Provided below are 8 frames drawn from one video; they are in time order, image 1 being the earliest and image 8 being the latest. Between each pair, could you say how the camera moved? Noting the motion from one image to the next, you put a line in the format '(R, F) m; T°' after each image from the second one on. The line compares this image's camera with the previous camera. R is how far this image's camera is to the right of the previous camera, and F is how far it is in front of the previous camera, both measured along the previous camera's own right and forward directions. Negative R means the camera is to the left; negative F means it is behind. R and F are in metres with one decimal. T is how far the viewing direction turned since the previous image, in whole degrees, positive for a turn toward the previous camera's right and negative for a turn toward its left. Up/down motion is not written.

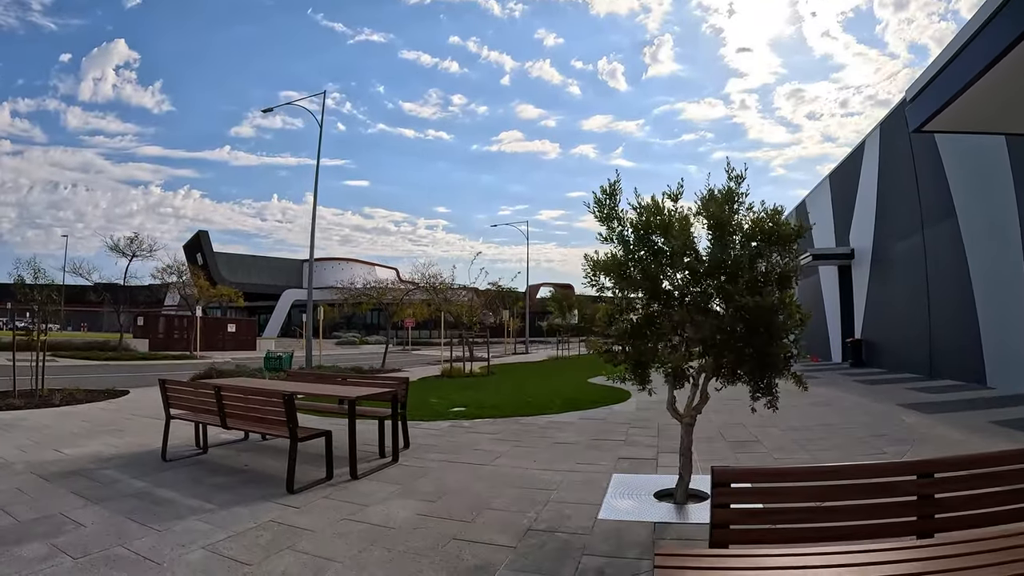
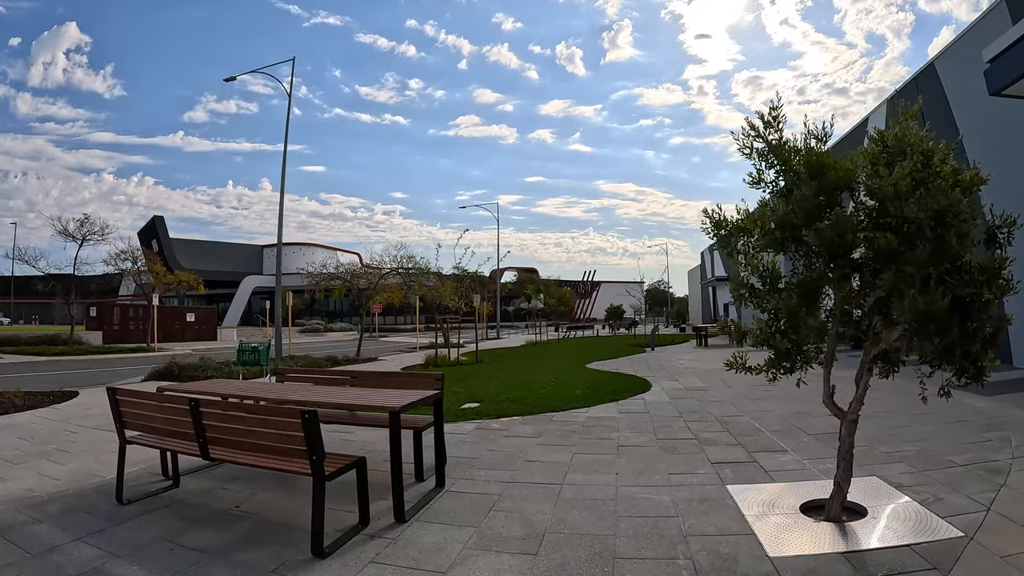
(-0.8, +1.3) m; +3°
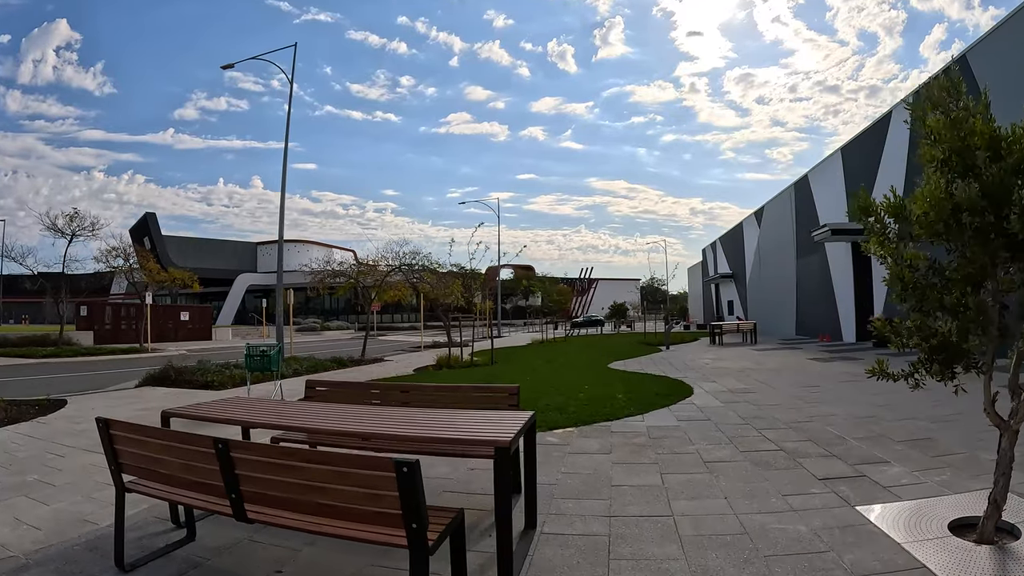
(-0.7, +0.9) m; +1°
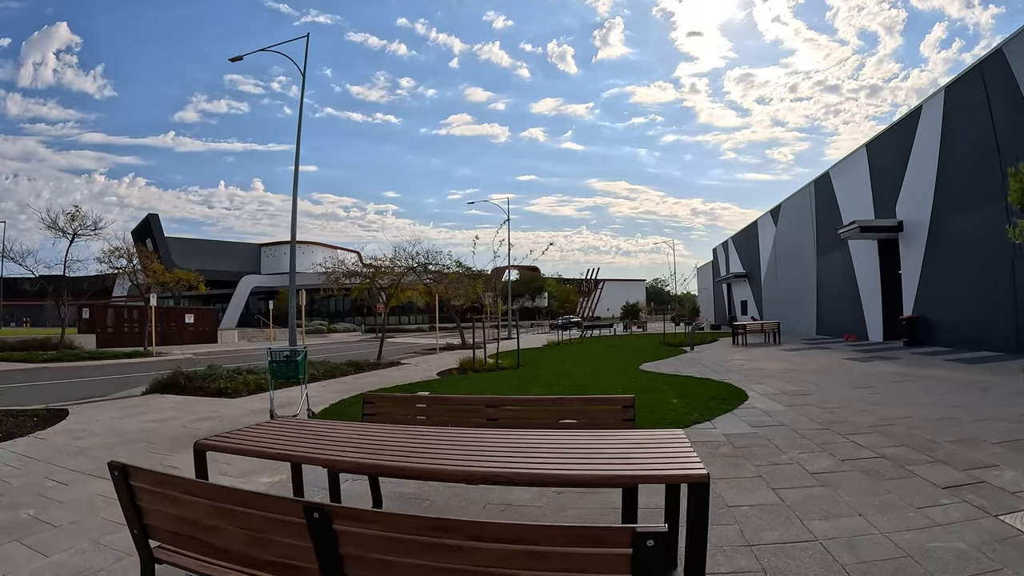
(-0.7, +0.9) m; 0°
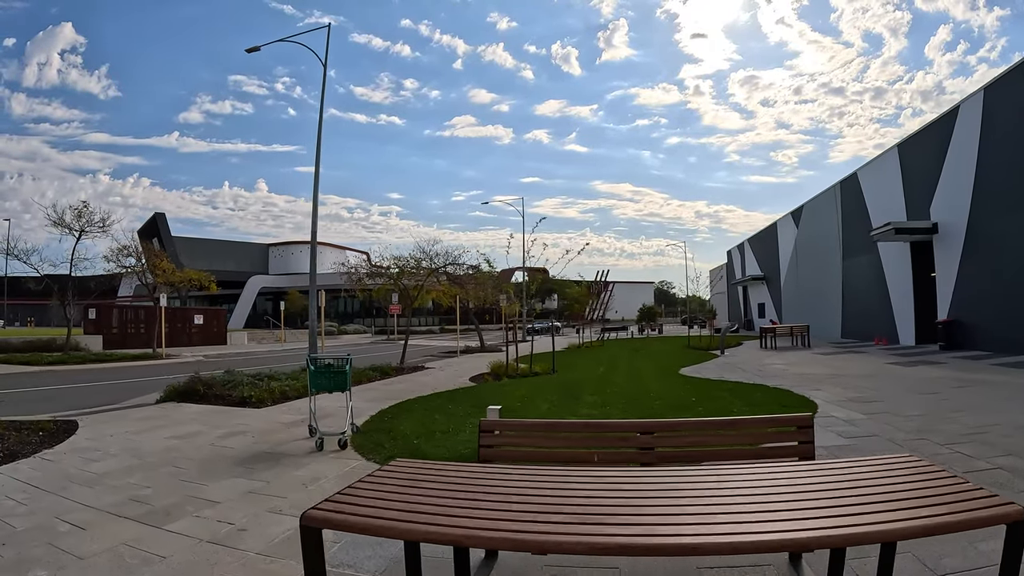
(-0.8, +0.9) m; 0°
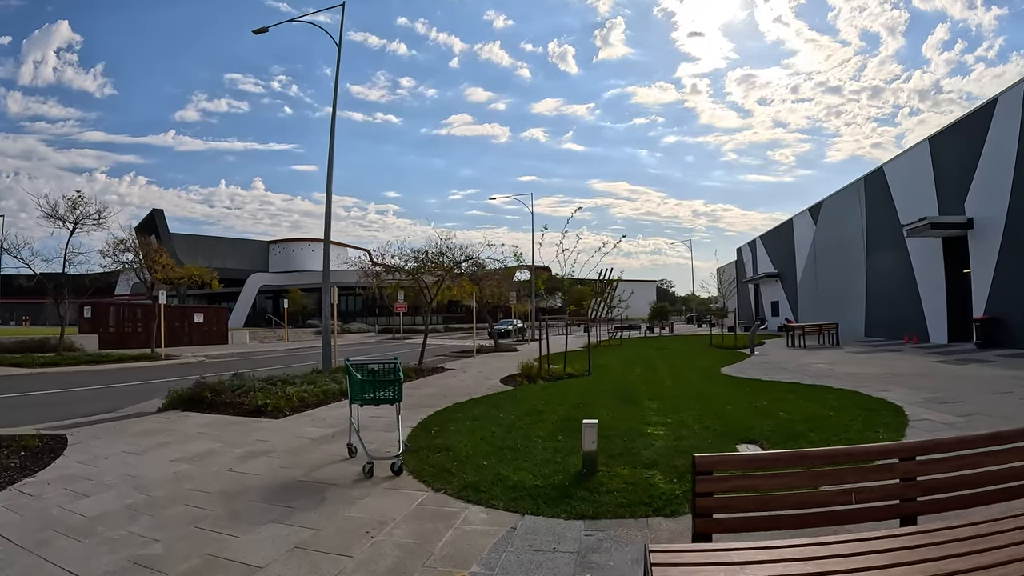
(-0.9, +1.2) m; 0°
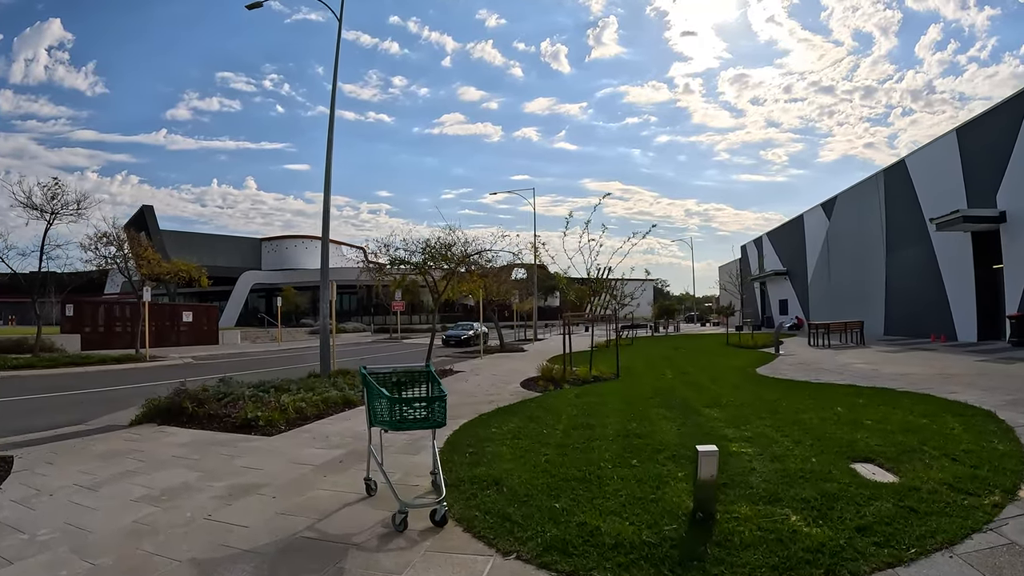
(-0.6, +1.4) m; +1°
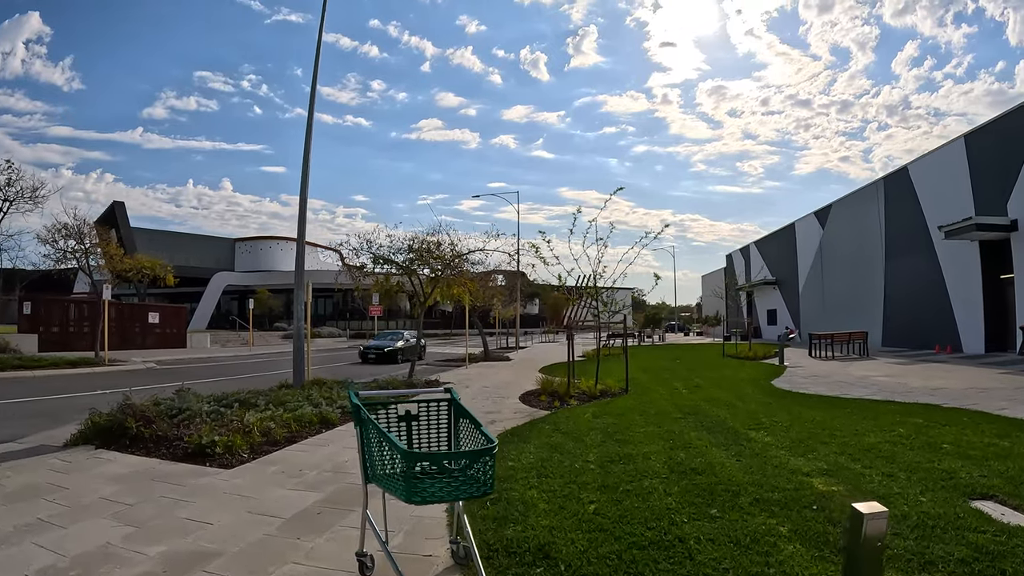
(-0.5, +1.3) m; +2°
